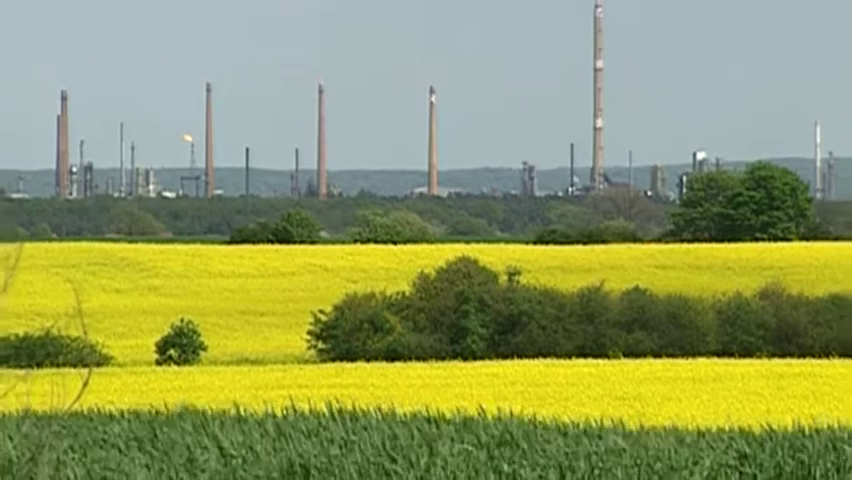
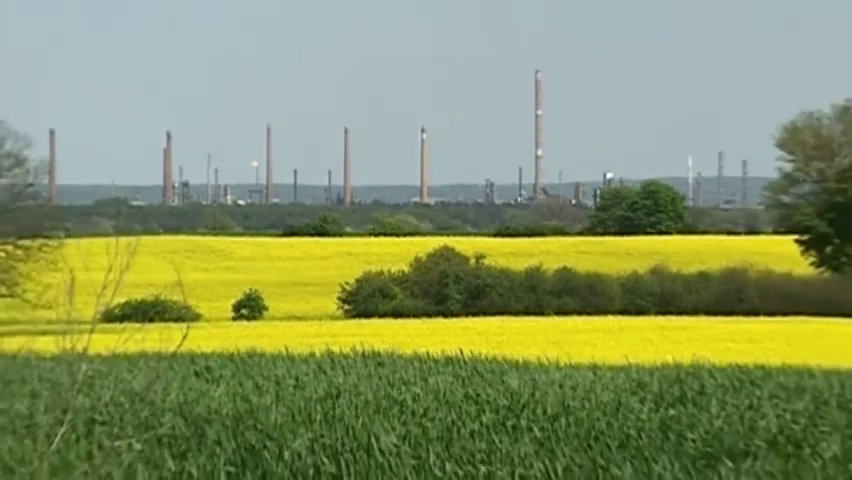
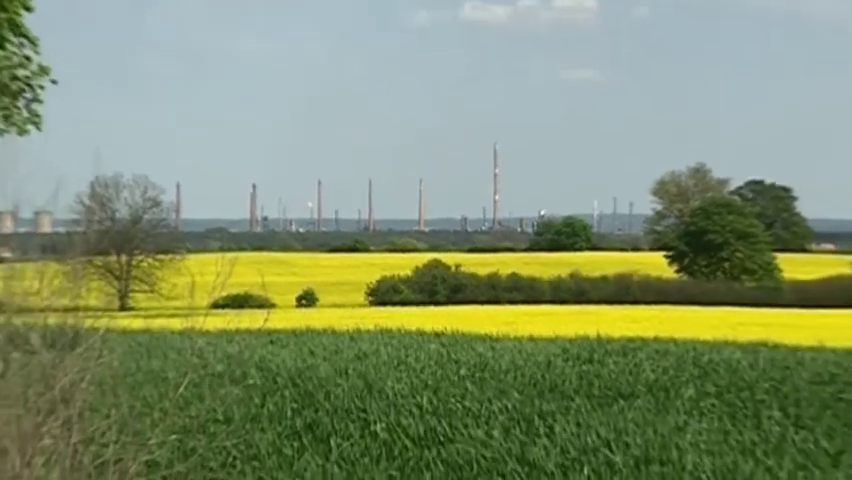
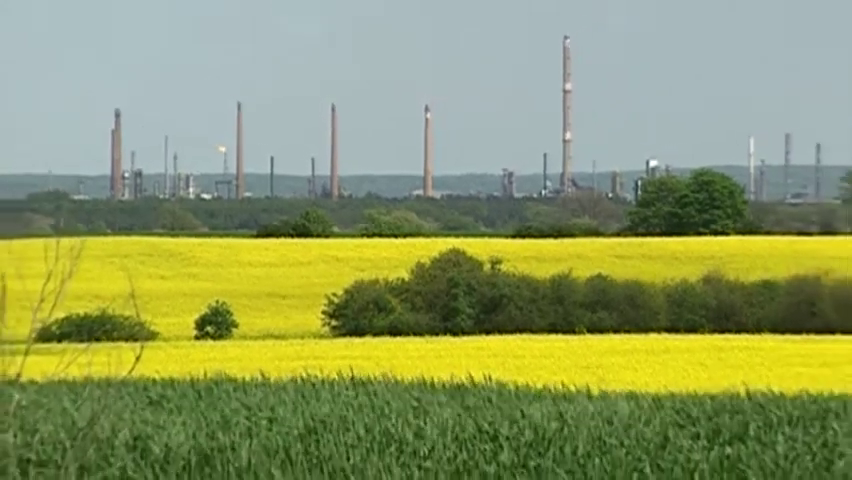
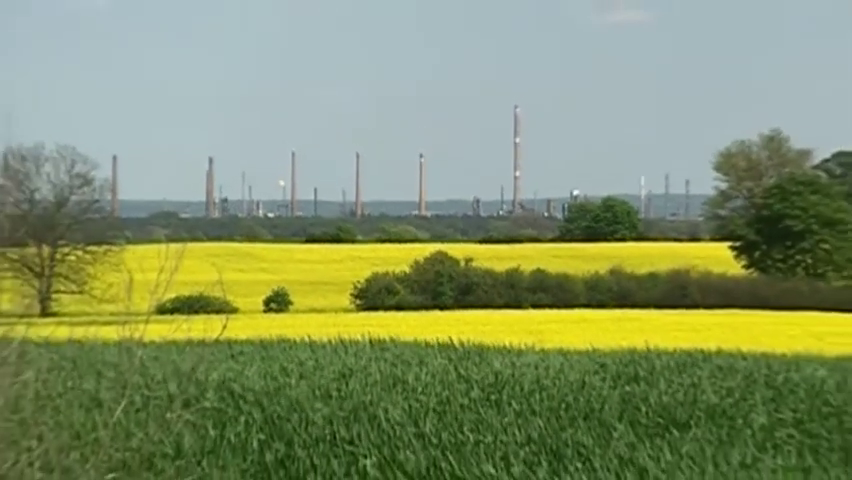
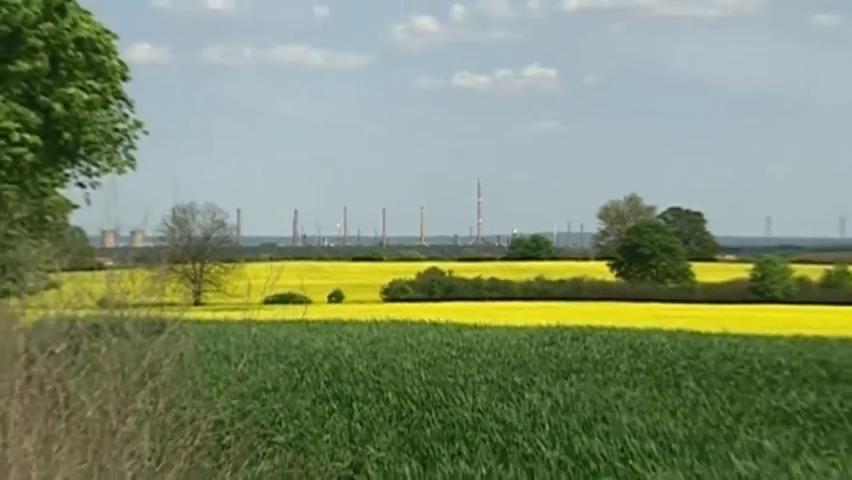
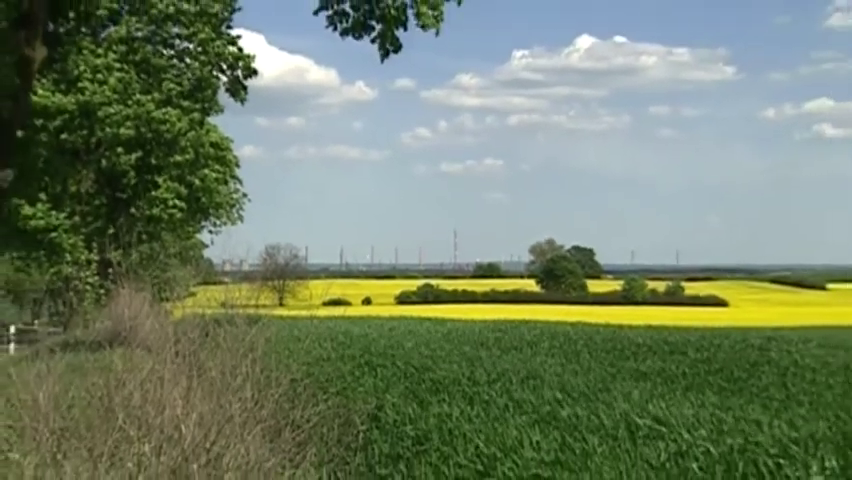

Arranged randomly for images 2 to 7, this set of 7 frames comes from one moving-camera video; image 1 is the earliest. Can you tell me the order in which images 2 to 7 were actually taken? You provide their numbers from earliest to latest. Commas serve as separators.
4, 2, 5, 3, 6, 7
